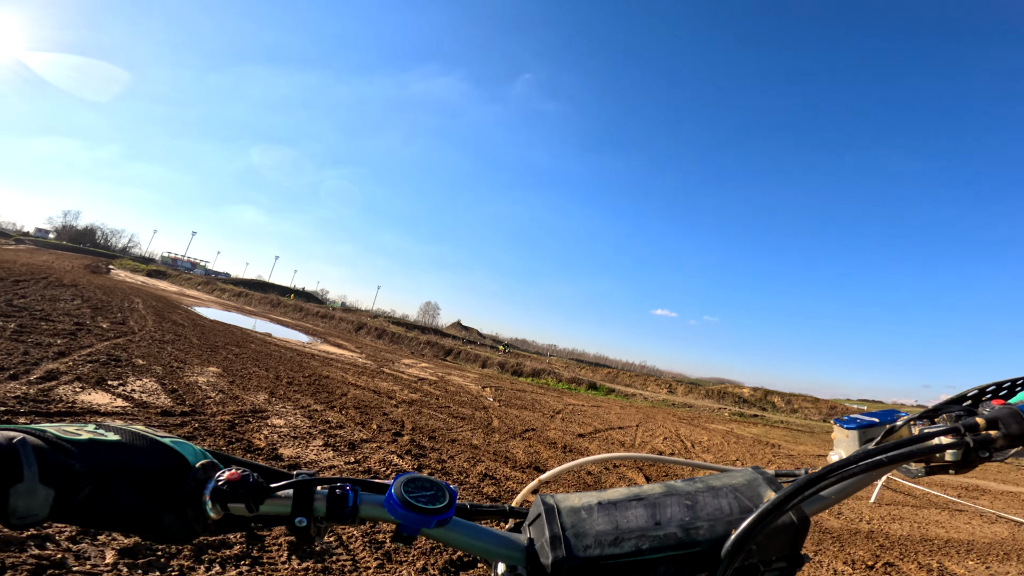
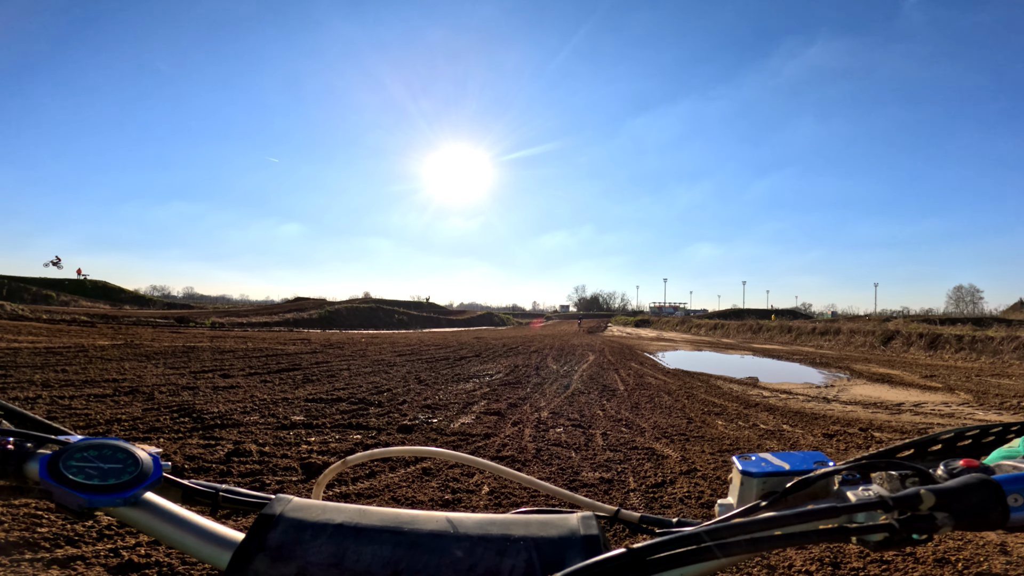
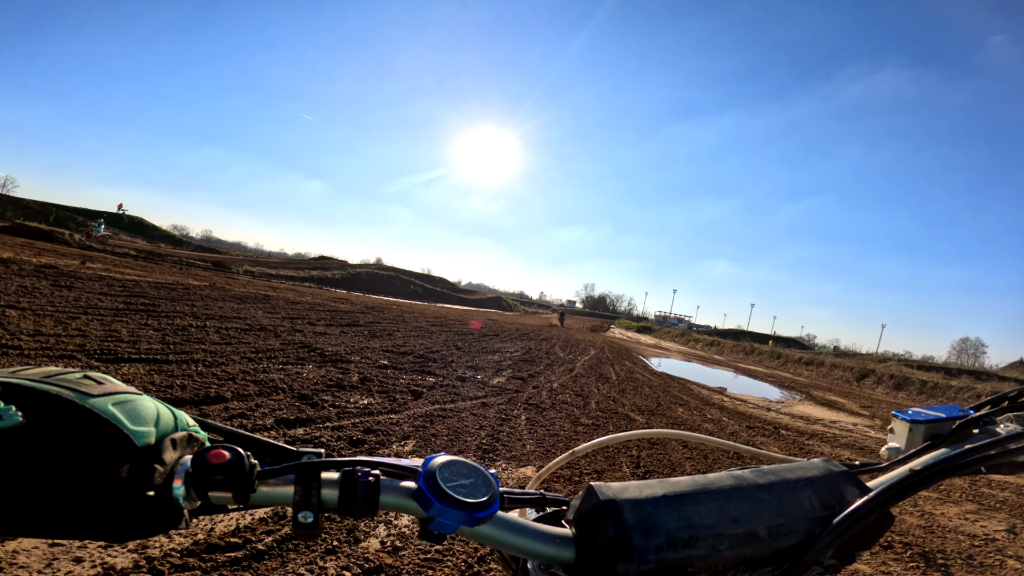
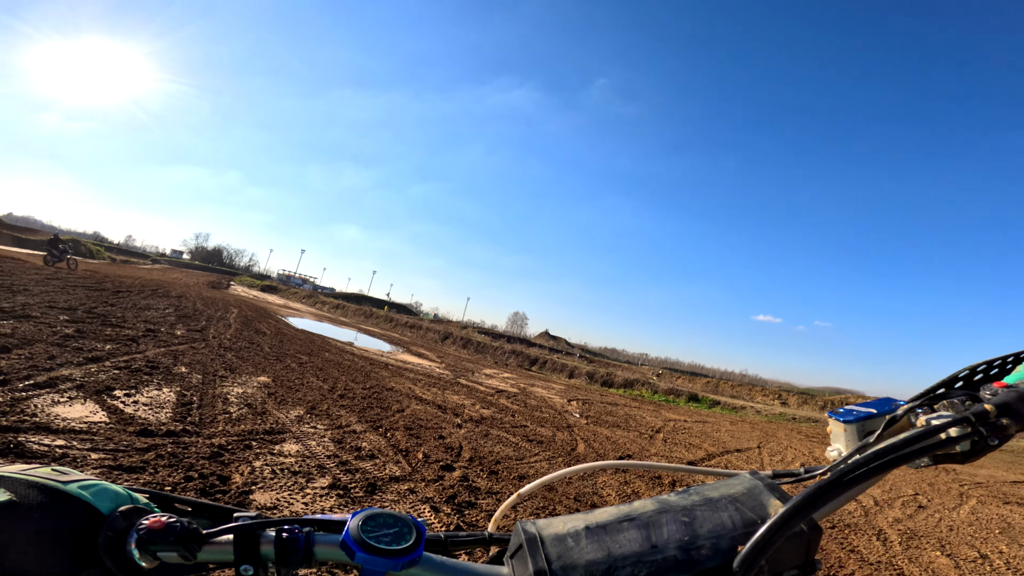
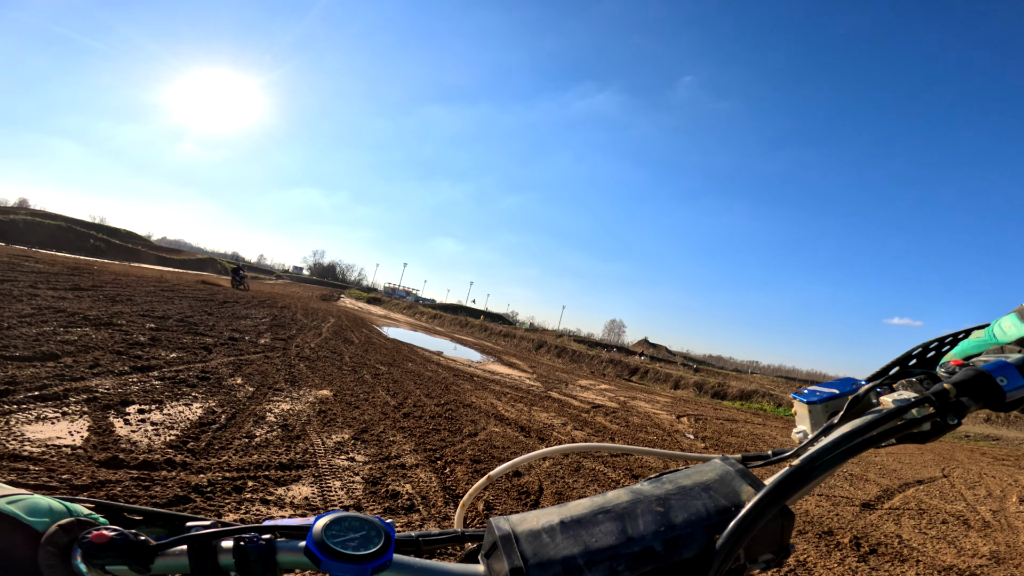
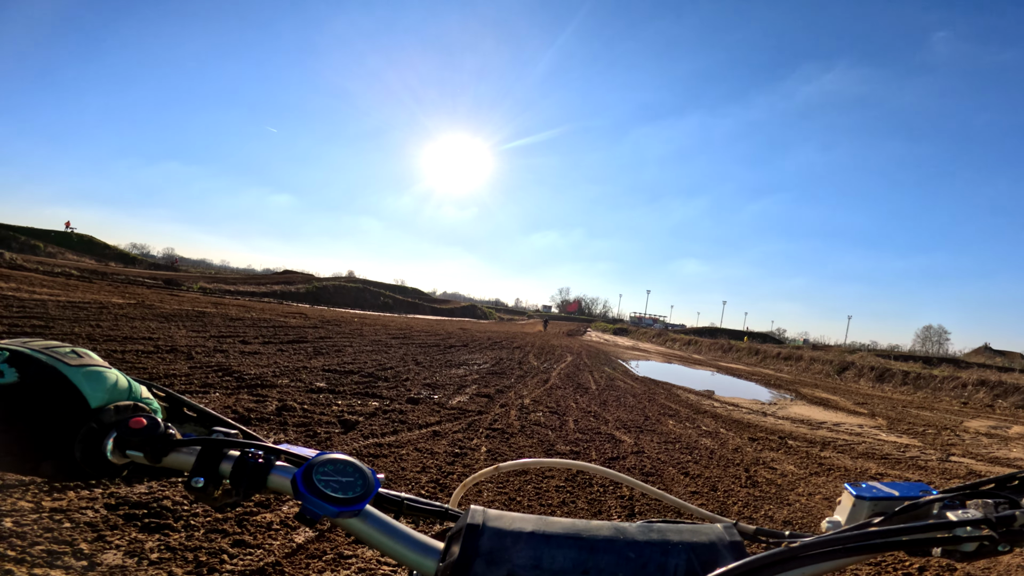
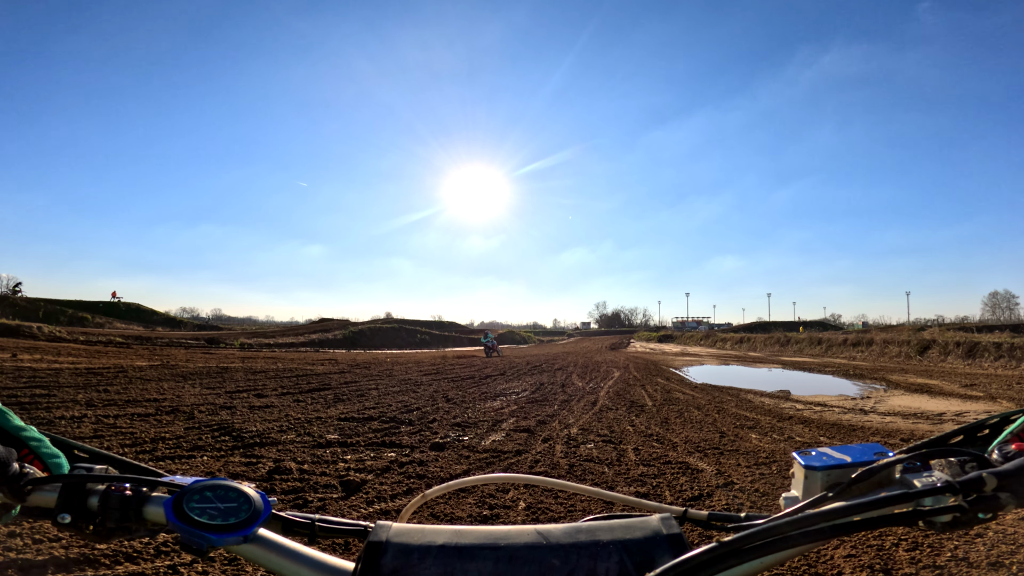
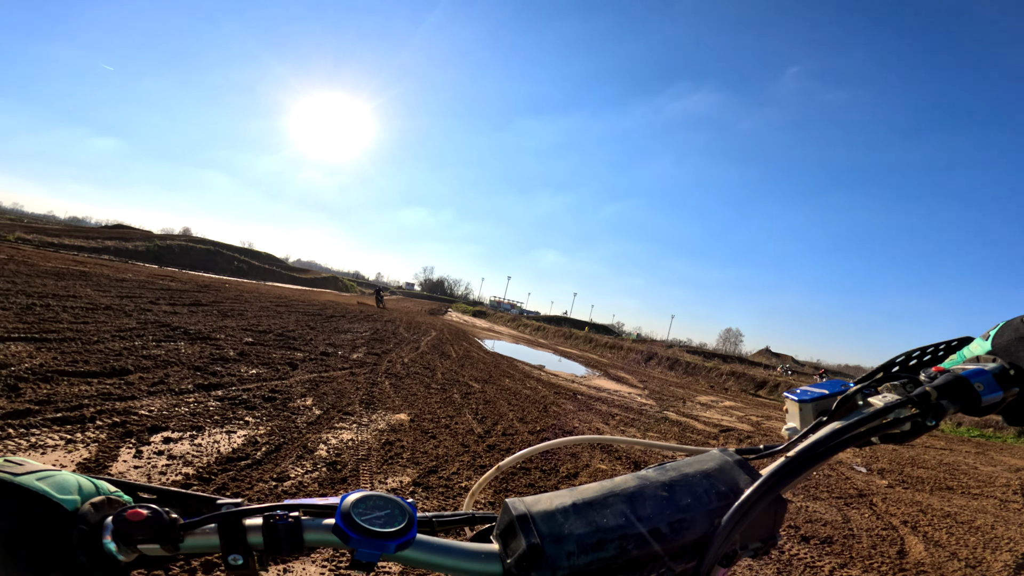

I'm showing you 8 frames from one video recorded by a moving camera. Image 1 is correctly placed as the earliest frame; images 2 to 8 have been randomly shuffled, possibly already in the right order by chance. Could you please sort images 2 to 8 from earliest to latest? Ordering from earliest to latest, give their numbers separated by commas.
4, 5, 8, 3, 6, 2, 7
